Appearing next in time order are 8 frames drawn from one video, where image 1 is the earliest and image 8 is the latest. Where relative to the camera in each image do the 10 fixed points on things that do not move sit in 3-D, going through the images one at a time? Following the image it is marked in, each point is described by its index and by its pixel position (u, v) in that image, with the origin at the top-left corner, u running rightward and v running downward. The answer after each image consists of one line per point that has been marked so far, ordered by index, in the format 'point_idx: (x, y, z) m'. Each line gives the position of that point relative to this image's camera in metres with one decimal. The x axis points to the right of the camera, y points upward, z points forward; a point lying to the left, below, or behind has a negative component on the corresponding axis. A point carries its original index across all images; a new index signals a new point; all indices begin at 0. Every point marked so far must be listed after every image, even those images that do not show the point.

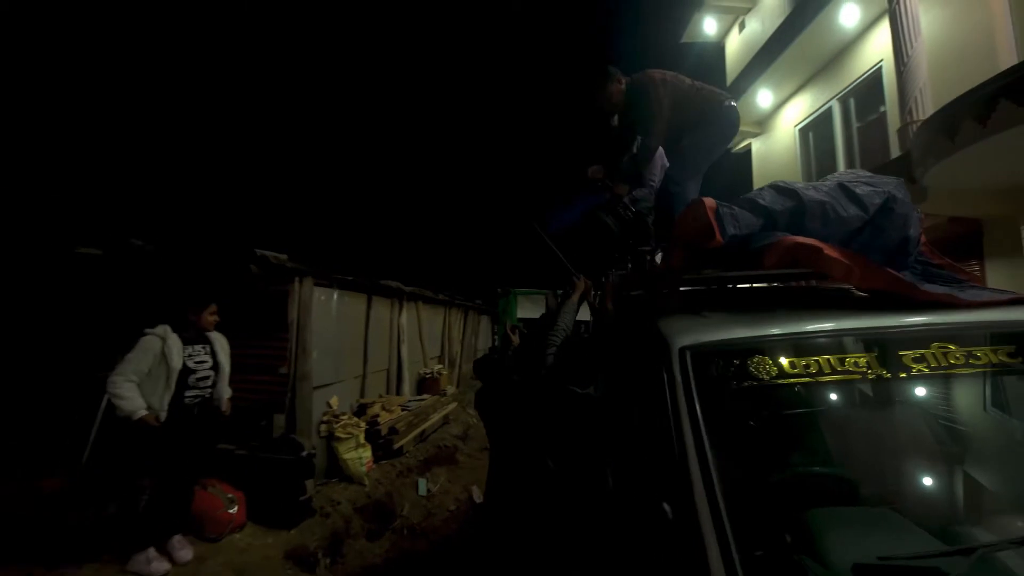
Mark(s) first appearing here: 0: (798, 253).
0: (+1.4, +0.2, +2.2) m
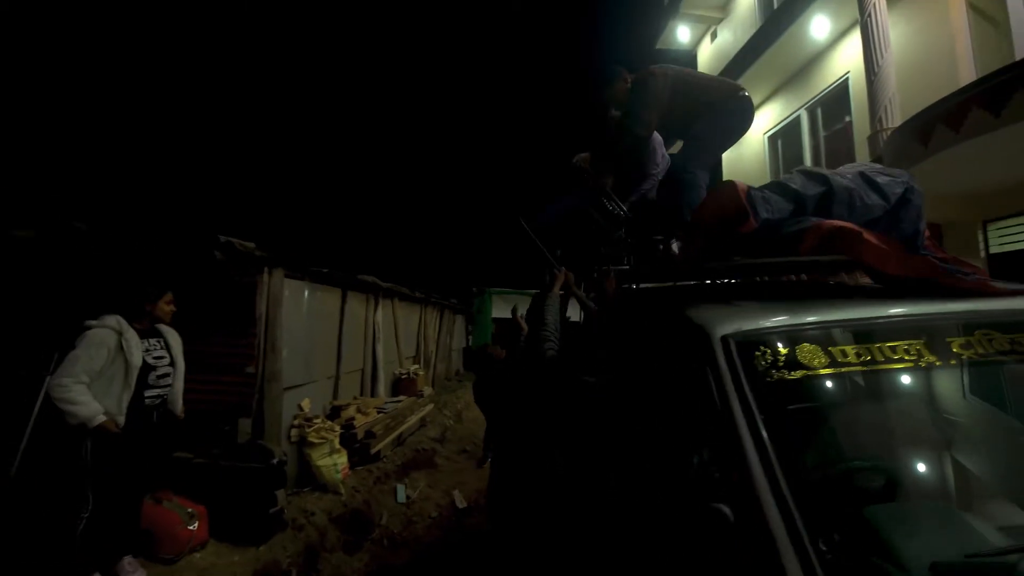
0: (+1.6, +0.2, +2.1) m
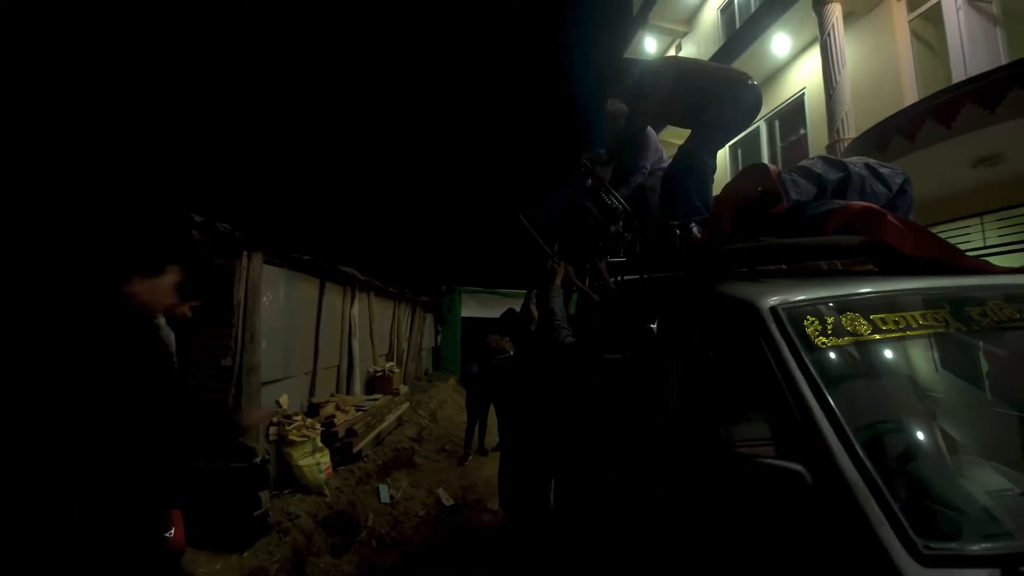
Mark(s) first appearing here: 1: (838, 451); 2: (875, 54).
0: (+1.8, +0.4, +2.2) m
1: (+1.2, -0.6, +1.6) m
2: (+6.0, +3.8, +7.0) m
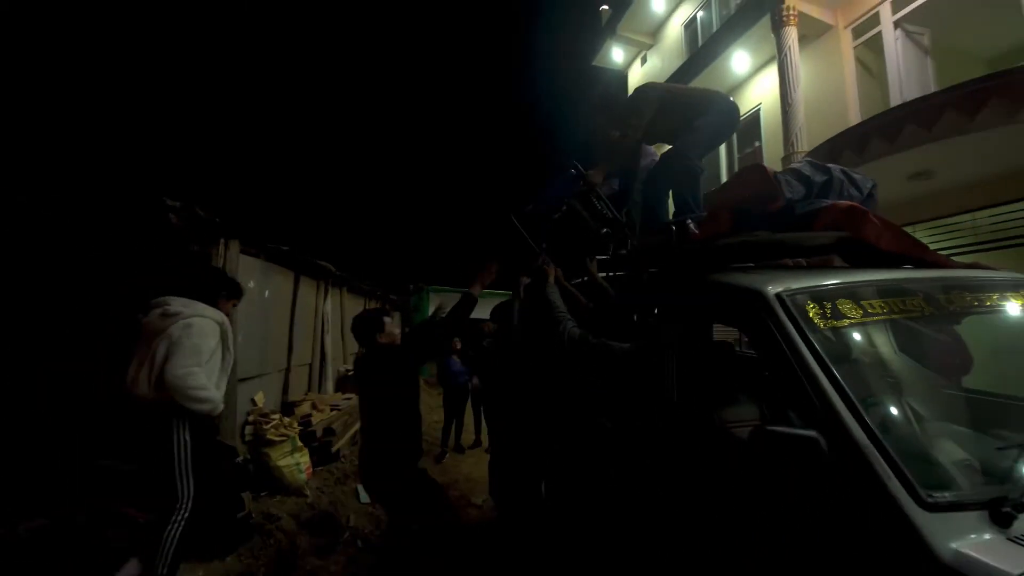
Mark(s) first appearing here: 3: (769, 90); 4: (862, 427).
0: (+1.9, +0.4, +2.5) m
1: (+1.4, -0.5, +1.7) m
2: (+5.6, +3.8, +7.7) m
3: (+5.2, +4.0, +8.7) m
4: (+1.4, -0.6, +1.7) m
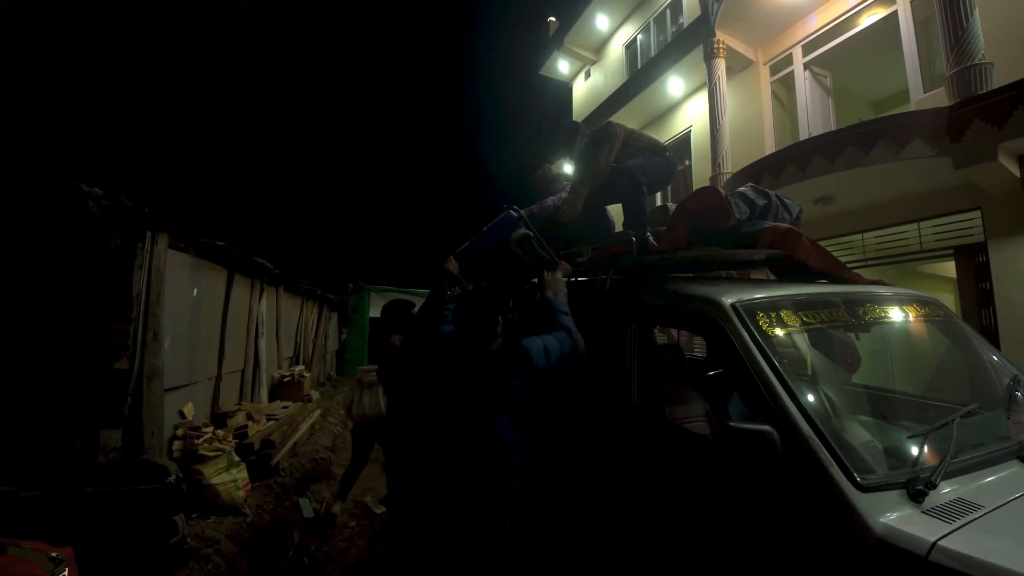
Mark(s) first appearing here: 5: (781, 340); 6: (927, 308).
0: (+1.7, +0.3, +2.8) m
1: (+1.3, -0.6, +2.0) m
2: (+4.7, +3.6, +8.5) m
3: (+4.1, +3.8, +9.5) m
4: (+1.3, -0.6, +2.0) m
5: (+1.5, -0.3, +2.4) m
6: (+2.8, -0.1, +3.0) m
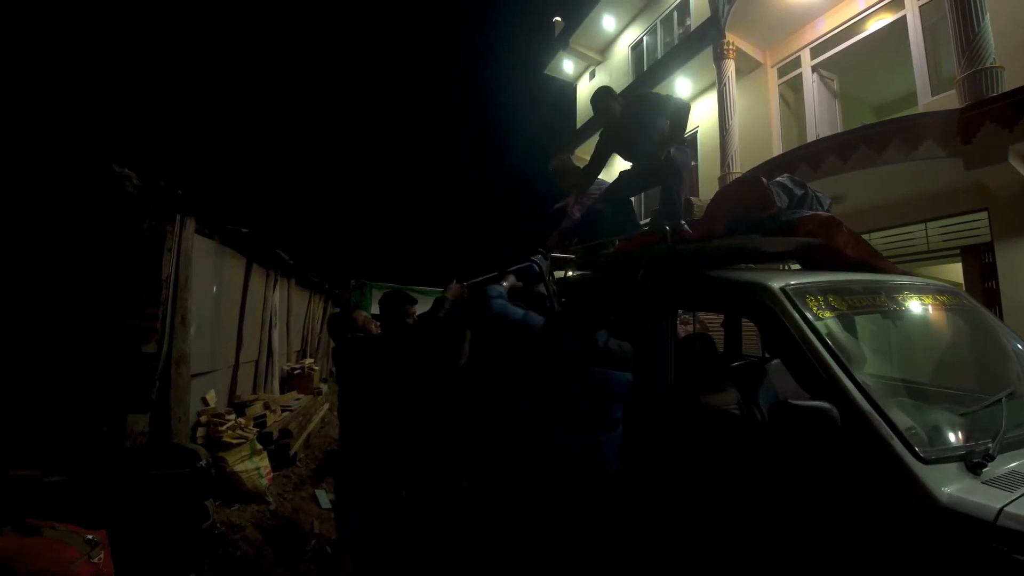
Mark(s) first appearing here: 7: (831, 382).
0: (+2.0, +0.4, +2.9) m
1: (+1.6, -0.5, +2.0) m
2: (+4.9, +3.6, +8.7) m
3: (+4.3, +3.9, +9.6) m
4: (+1.6, -0.5, +2.0) m
5: (+1.8, -0.2, +2.4) m
6: (+3.1, -0.1, +3.0) m
7: (+1.5, -0.4, +2.1) m
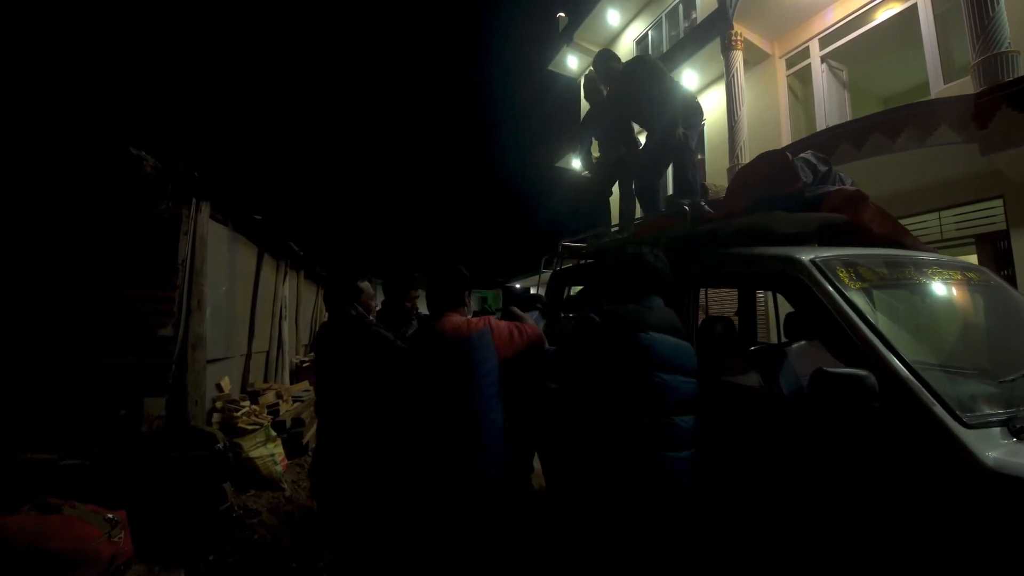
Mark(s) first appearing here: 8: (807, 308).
0: (+2.2, +0.6, +2.8) m
1: (+1.7, -0.3, +2.0) m
2: (+5.0, +3.8, +8.6) m
3: (+4.5, +4.0, +9.6) m
4: (+1.8, -0.4, +2.0) m
5: (+1.9, 0.0, +2.4) m
6: (+3.2, +0.1, +3.0) m
7: (+1.7, -0.3, +2.1) m
8: (+1.6, -0.1, +2.4) m
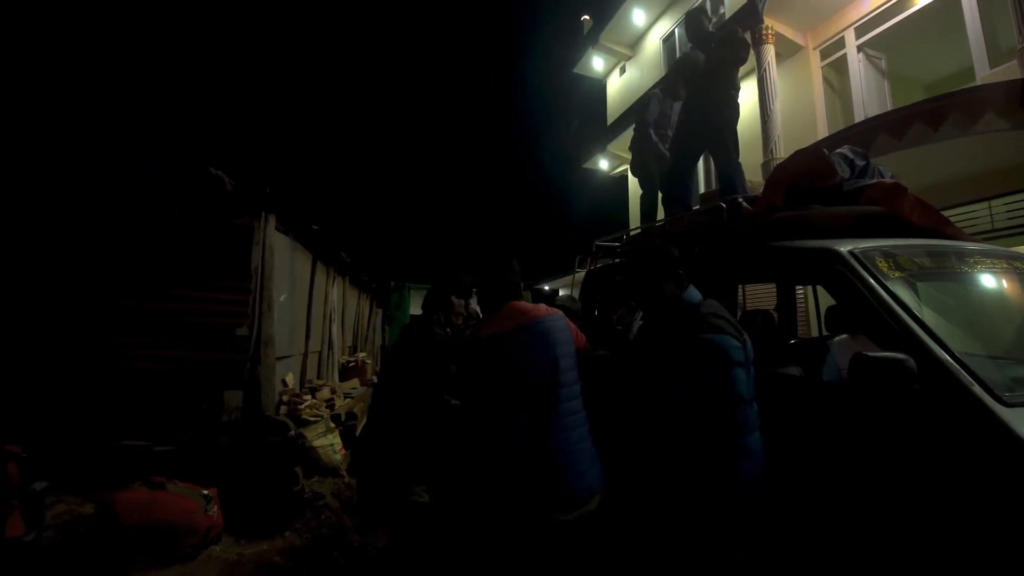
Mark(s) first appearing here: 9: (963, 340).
0: (+2.5, +0.6, +2.9) m
1: (+2.0, -0.3, +2.1) m
2: (+5.6, +3.9, +8.5) m
3: (+5.1, +4.1, +9.5) m
4: (+2.0, -0.3, +2.1) m
5: (+2.2, 0.0, +2.5) m
6: (+3.5, +0.2, +3.0) m
7: (+1.9, -0.2, +2.2) m
8: (+1.9, -0.1, +2.4) m
9: (+2.4, -0.3, +2.3) m
